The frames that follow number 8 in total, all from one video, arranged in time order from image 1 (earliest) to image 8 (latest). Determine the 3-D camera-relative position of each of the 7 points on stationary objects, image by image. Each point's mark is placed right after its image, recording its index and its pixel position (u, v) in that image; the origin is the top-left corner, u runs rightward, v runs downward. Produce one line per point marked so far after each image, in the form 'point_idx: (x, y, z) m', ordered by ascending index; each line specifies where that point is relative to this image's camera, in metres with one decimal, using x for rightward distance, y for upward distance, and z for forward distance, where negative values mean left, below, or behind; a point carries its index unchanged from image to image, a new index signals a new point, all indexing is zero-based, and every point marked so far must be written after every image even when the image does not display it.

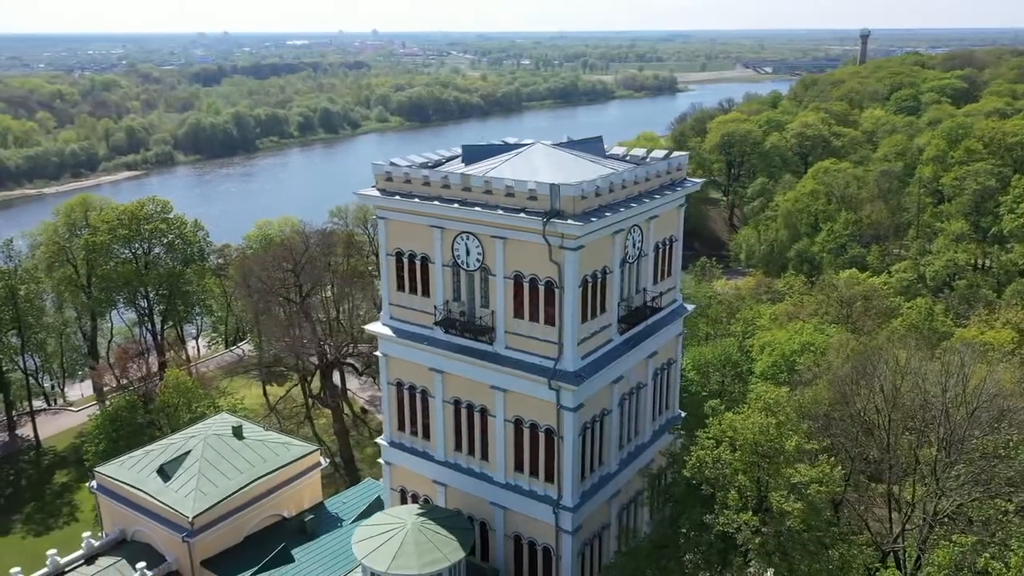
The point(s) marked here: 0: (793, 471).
0: (+6.5, -4.5, +19.9) m
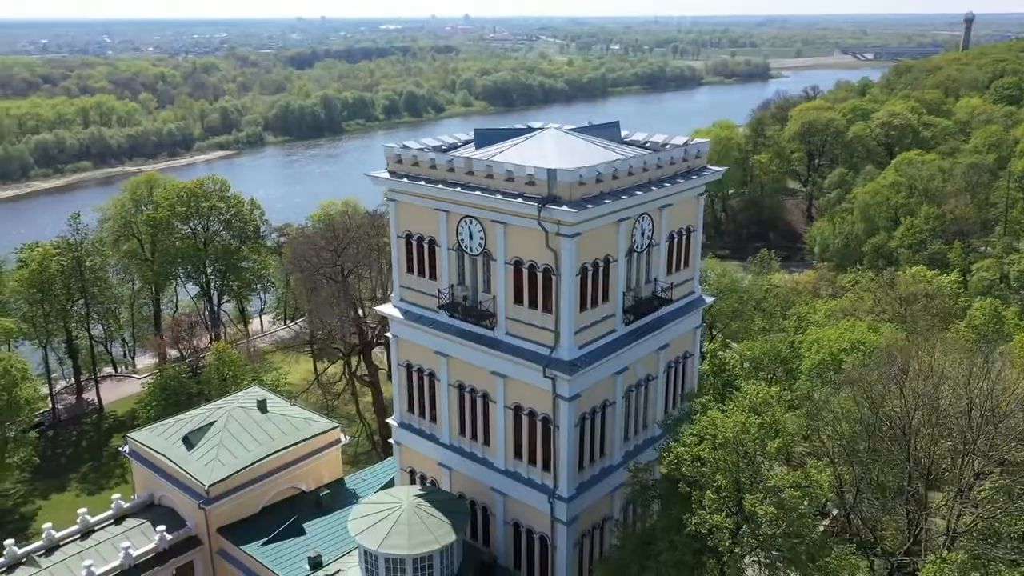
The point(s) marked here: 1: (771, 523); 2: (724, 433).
0: (+5.8, -4.4, +19.1) m
1: (+5.7, -5.4, +18.8) m
2: (+5.0, -3.5, +19.6) m
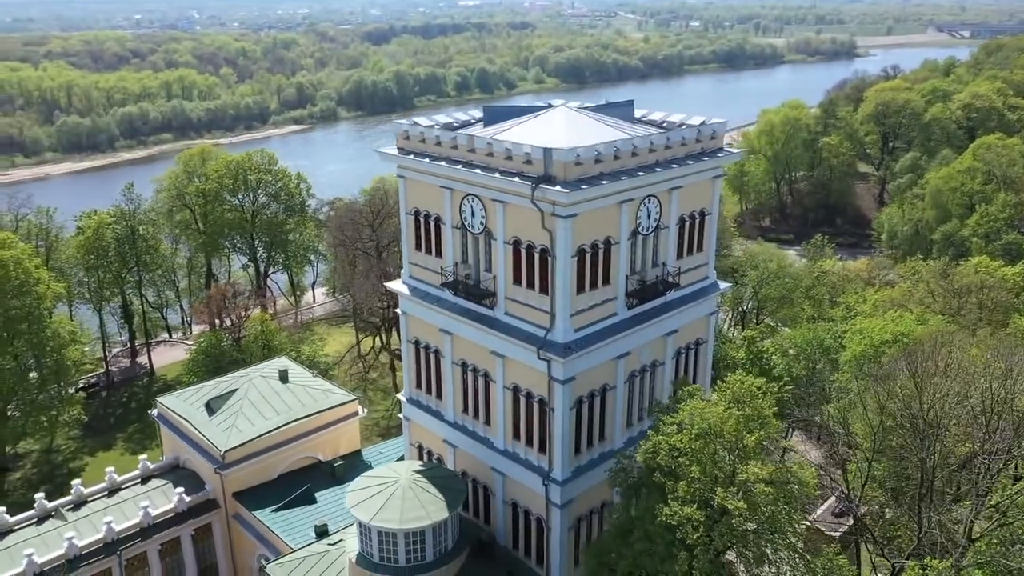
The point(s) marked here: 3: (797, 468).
0: (+5.1, -4.1, +18.6) m
1: (+4.9, -5.2, +18.2) m
2: (+4.3, -3.2, +19.1) m
3: (+6.8, -4.4, +19.7) m
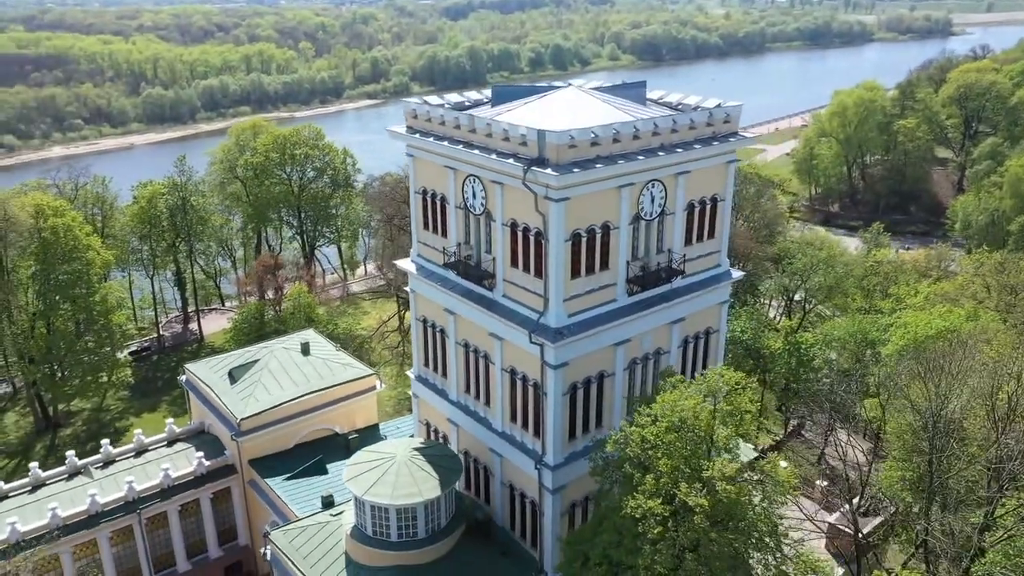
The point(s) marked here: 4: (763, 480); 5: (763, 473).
0: (+4.4, -3.9, +18.1) m
1: (+4.1, -4.9, +17.8) m
2: (+3.6, -2.9, +18.6) m
3: (+6.1, -4.2, +19.1) m
4: (+5.8, -4.4, +18.9) m
5: (+5.8, -4.3, +19.0) m
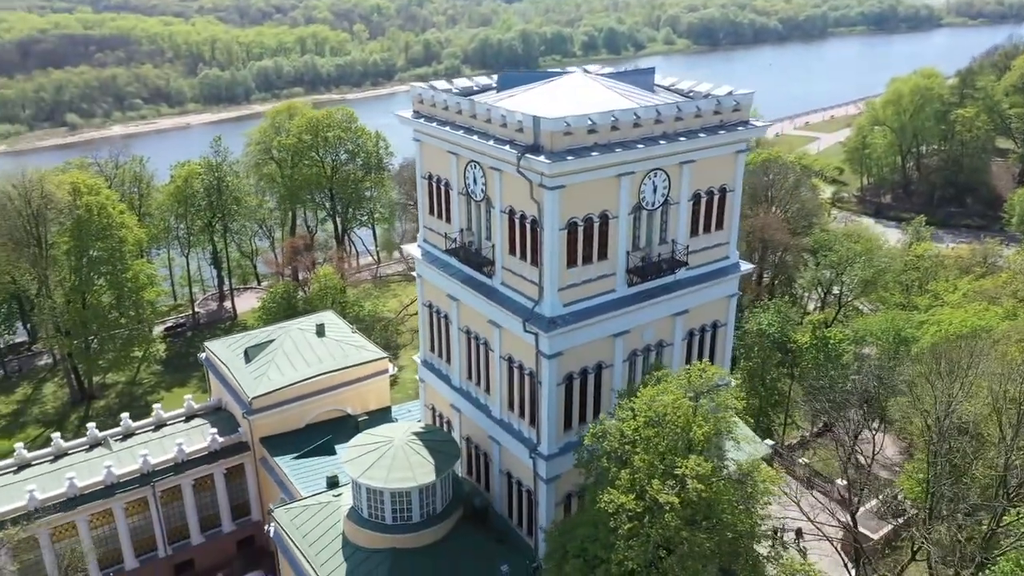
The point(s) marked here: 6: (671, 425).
0: (+3.8, -3.7, +17.7) m
1: (+3.5, -4.8, +17.5) m
2: (+3.1, -2.8, +18.3) m
3: (+5.6, -4.1, +18.6) m
4: (+5.3, -4.3, +18.5) m
5: (+5.3, -4.2, +18.5) m
6: (+3.5, -3.1, +18.1) m
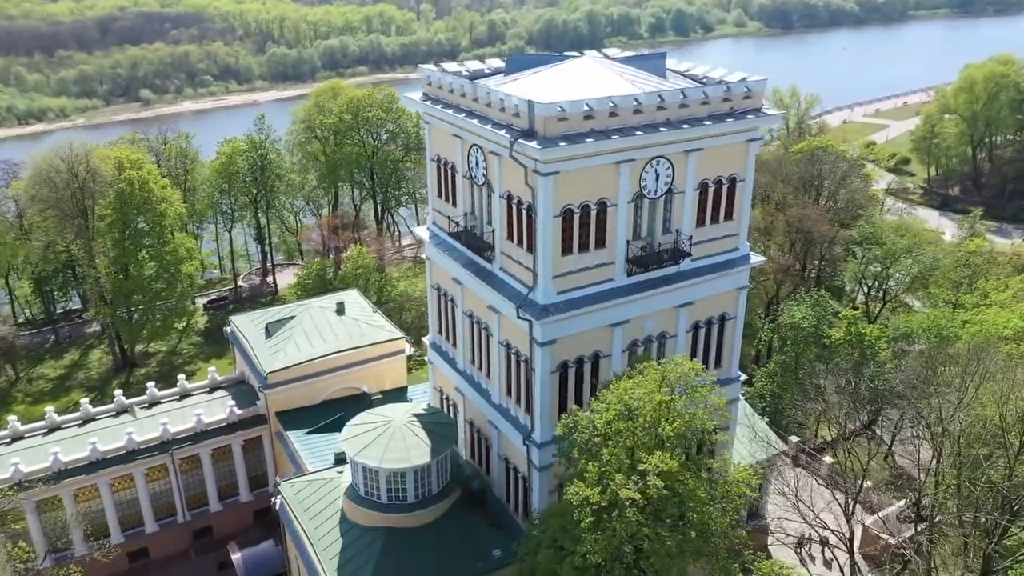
0: (+3.0, -3.6, +17.4) m
1: (+2.7, -4.6, +17.2) m
2: (+2.5, -2.6, +18.0) m
3: (+4.9, -3.9, +18.2) m
4: (+4.6, -4.2, +18.1) m
5: (+4.6, -4.0, +18.1) m
6: (+2.8, -2.9, +17.8) m
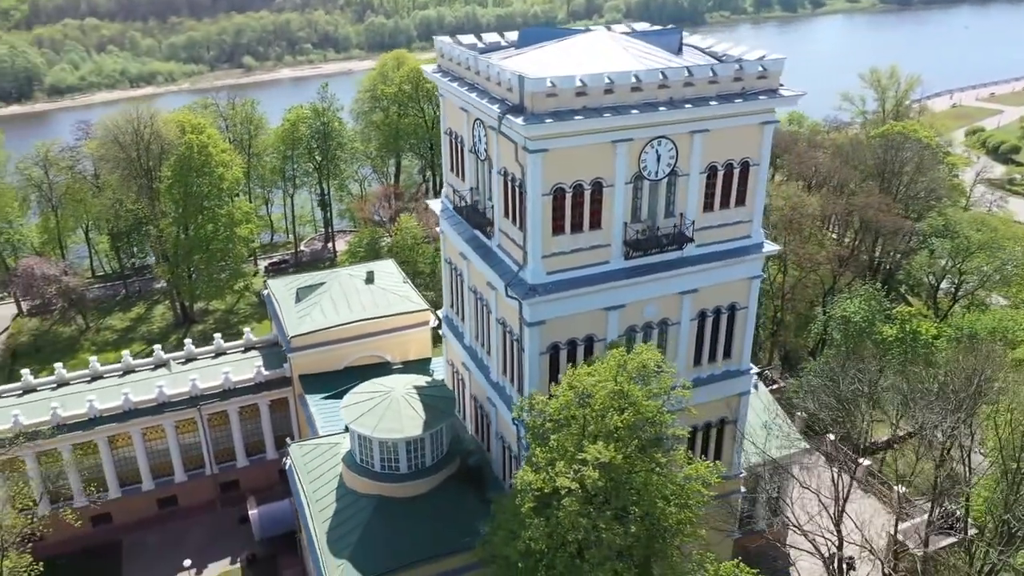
0: (+1.9, -3.3, +16.9) m
1: (+1.5, -4.3, +16.8) m
2: (+1.4, -2.2, +17.6) m
3: (+3.8, -3.7, +17.5) m
4: (+3.5, -3.9, +17.4) m
5: (+3.5, -3.8, +17.4) m
6: (+1.8, -2.6, +17.3) m
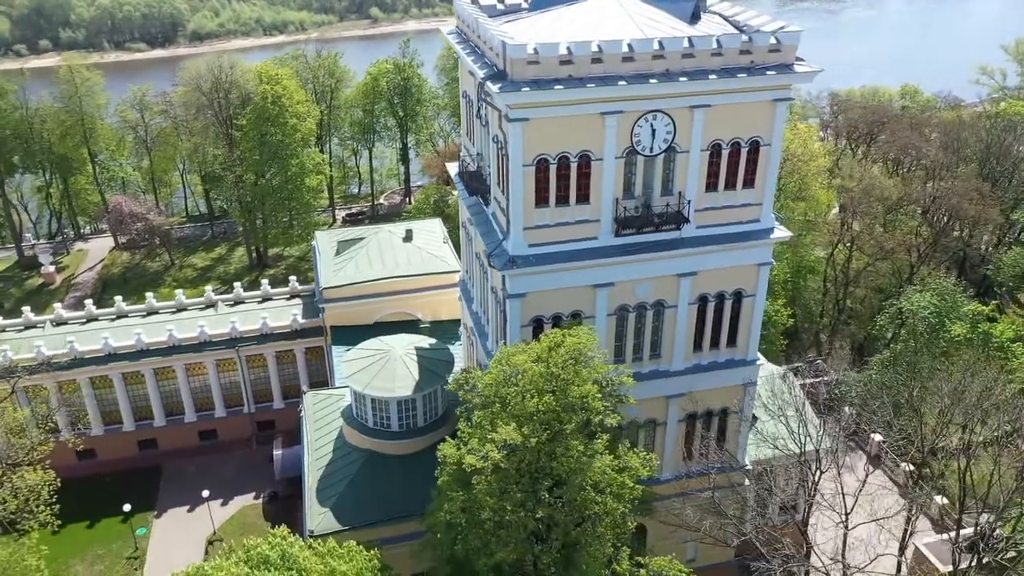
0: (+0.3, -2.8, +16.6) m
1: (-0.2, -3.8, +16.6) m
2: (0.0, -1.7, +17.2) m
3: (+2.2, -3.4, +16.9) m
4: (+1.9, -3.6, +16.9) m
5: (+1.9, -3.5, +16.9) m
6: (+0.3, -2.1, +17.0) m
